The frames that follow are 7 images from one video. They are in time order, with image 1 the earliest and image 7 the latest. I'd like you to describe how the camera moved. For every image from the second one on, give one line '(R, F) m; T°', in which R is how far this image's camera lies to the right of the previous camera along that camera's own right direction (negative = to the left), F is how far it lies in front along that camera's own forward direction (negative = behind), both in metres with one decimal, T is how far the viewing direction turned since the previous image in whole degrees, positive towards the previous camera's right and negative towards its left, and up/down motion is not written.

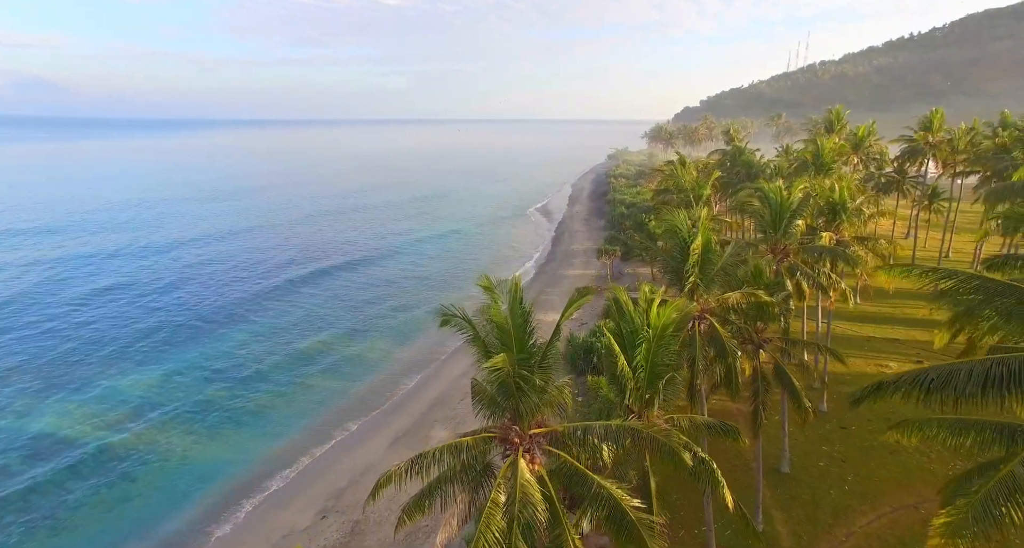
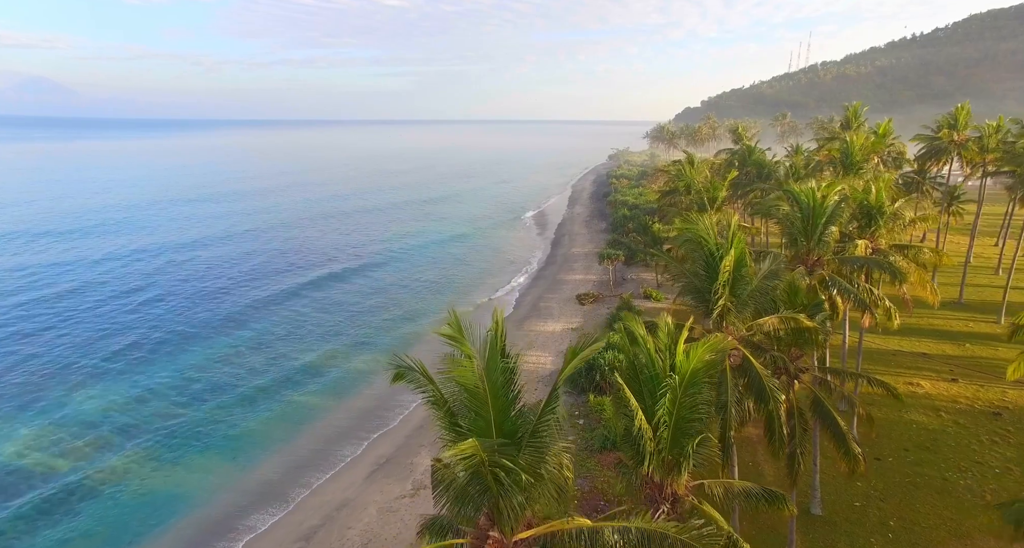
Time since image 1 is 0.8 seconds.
(+0.2, +2.4) m; 0°
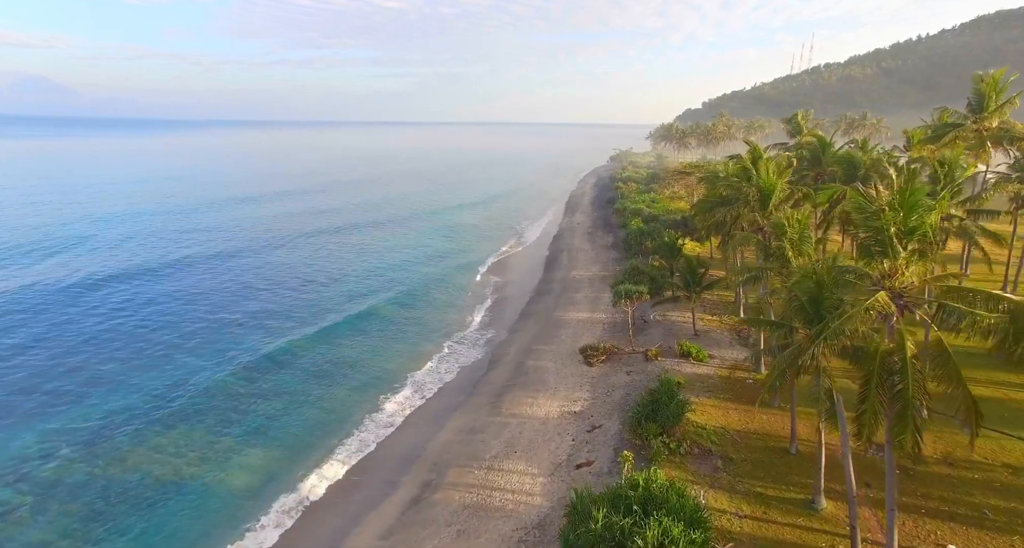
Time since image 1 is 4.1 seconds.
(+1.1, +13.0) m; 0°
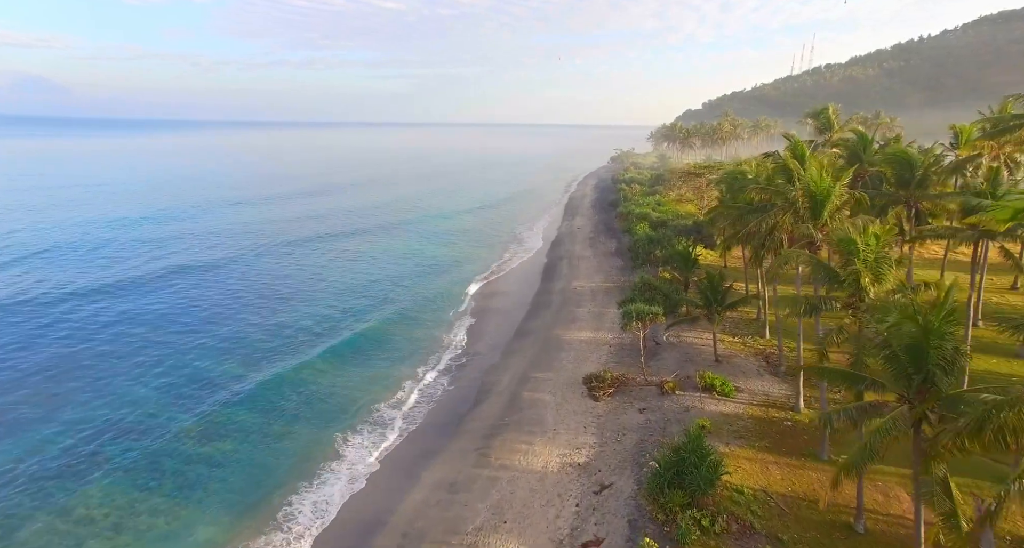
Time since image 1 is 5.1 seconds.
(+0.3, +4.3) m; 0°
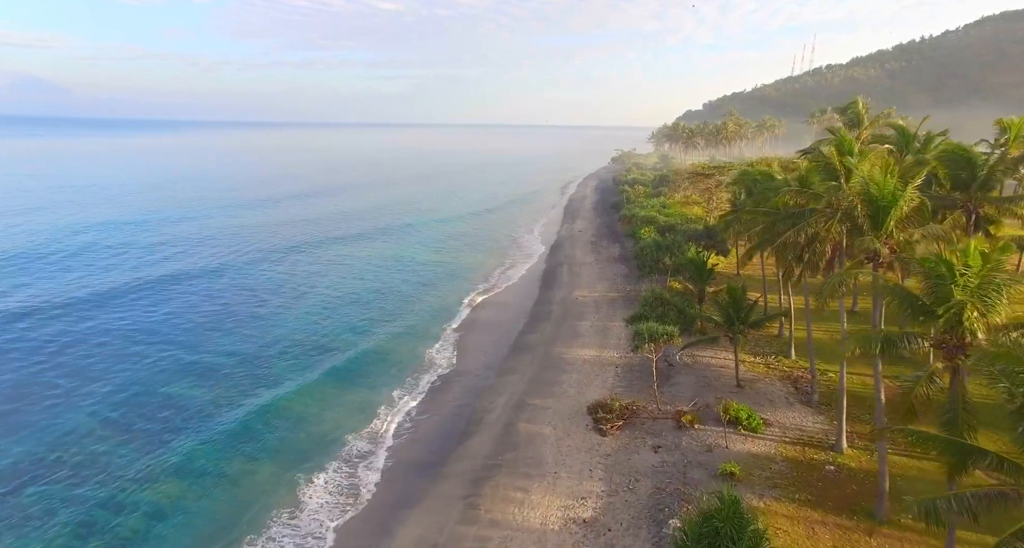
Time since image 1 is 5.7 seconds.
(+0.2, +3.3) m; 0°
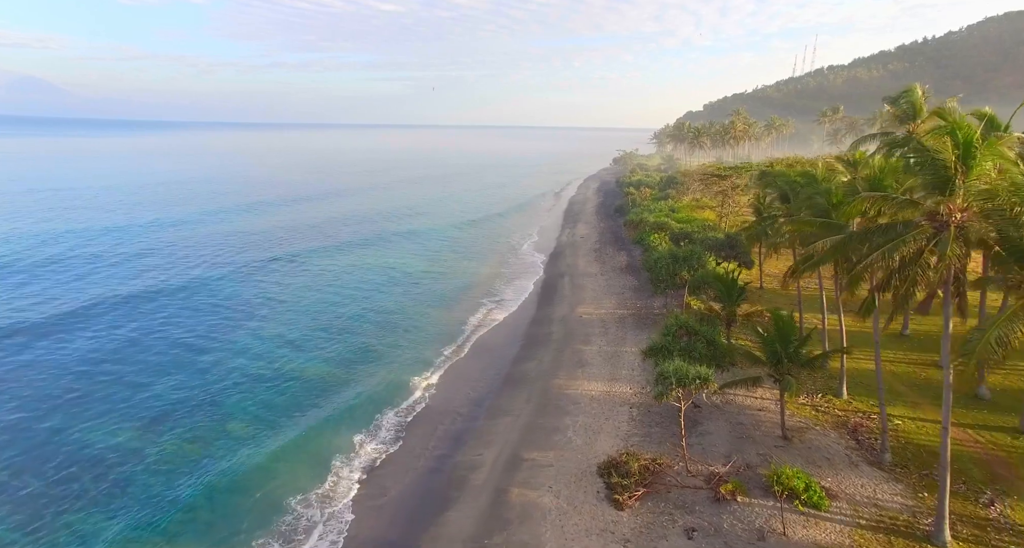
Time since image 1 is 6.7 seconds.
(+0.2, +4.7) m; 0°
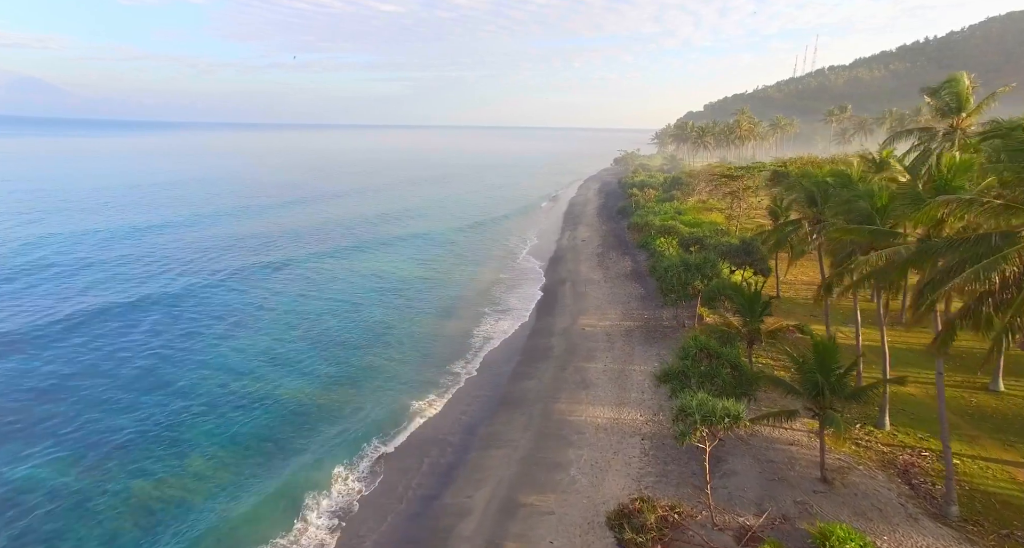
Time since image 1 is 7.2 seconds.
(+0.1, +2.8) m; 0°
